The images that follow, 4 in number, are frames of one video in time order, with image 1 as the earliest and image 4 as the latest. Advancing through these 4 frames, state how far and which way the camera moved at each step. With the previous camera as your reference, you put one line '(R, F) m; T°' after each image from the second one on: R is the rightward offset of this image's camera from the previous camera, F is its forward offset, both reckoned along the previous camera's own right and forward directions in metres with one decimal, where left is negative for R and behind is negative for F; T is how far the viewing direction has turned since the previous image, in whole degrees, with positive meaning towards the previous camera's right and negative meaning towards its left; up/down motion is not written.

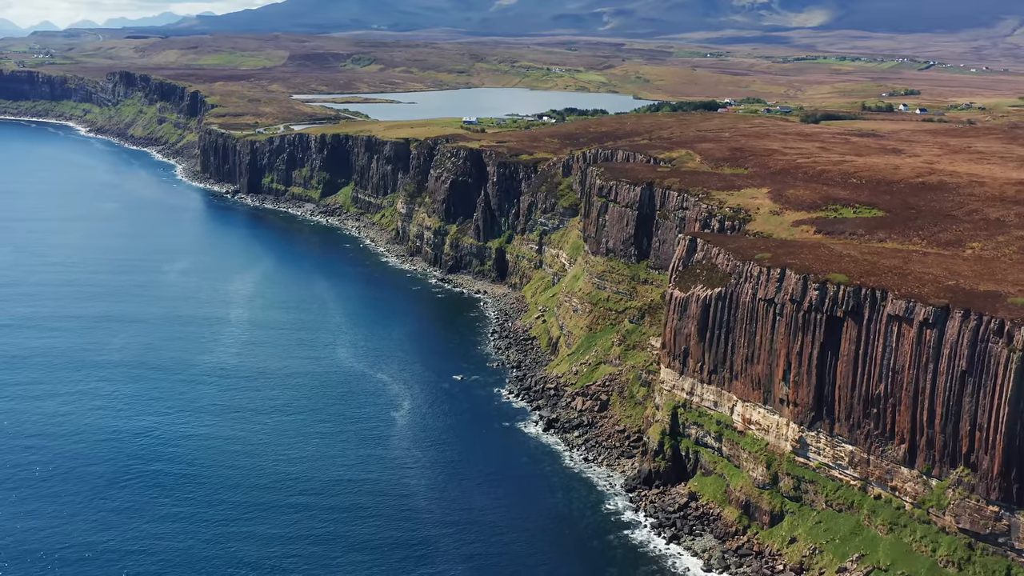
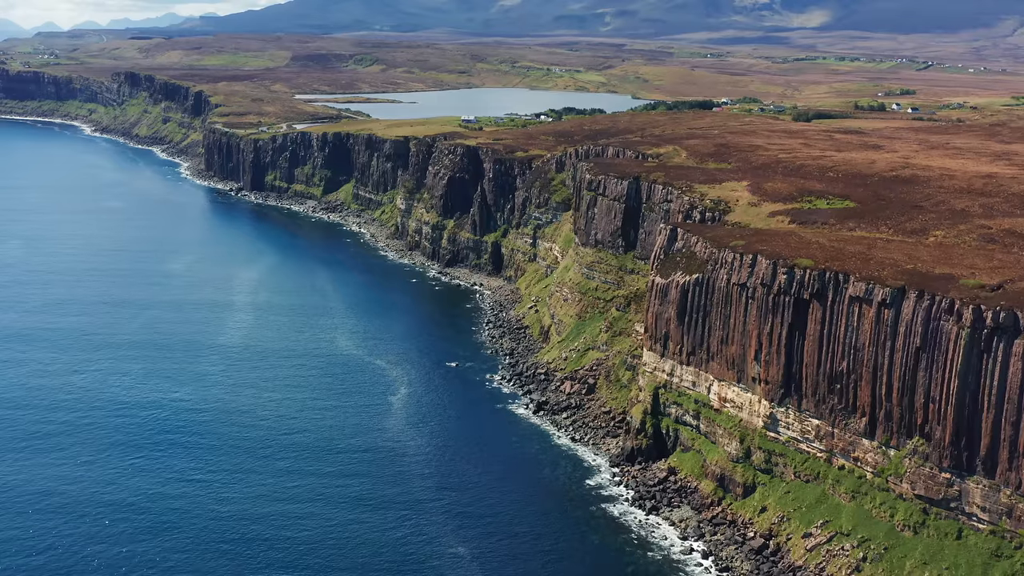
(+1.2, -4.9) m; 0°
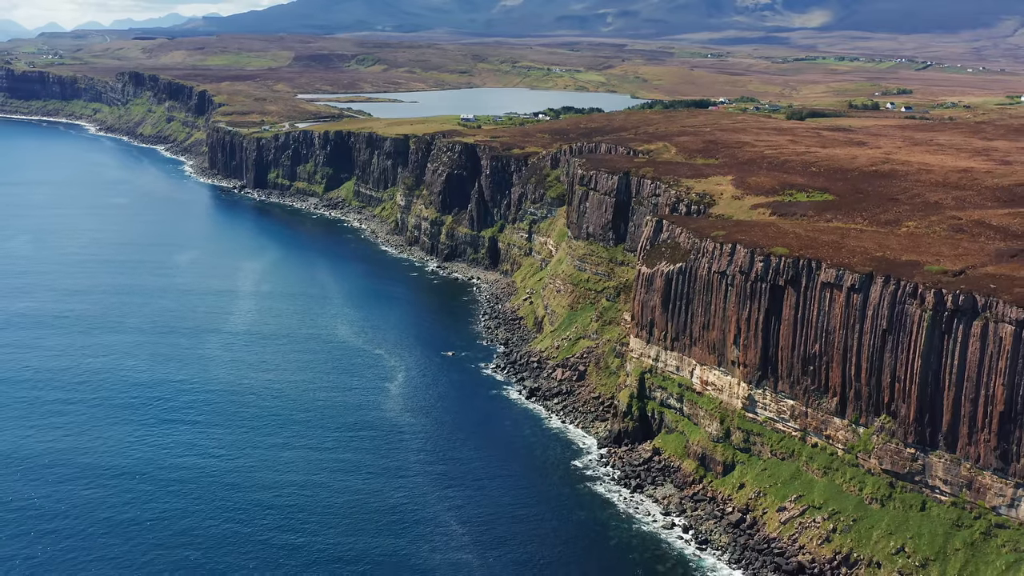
(+1.1, -4.1) m; 0°
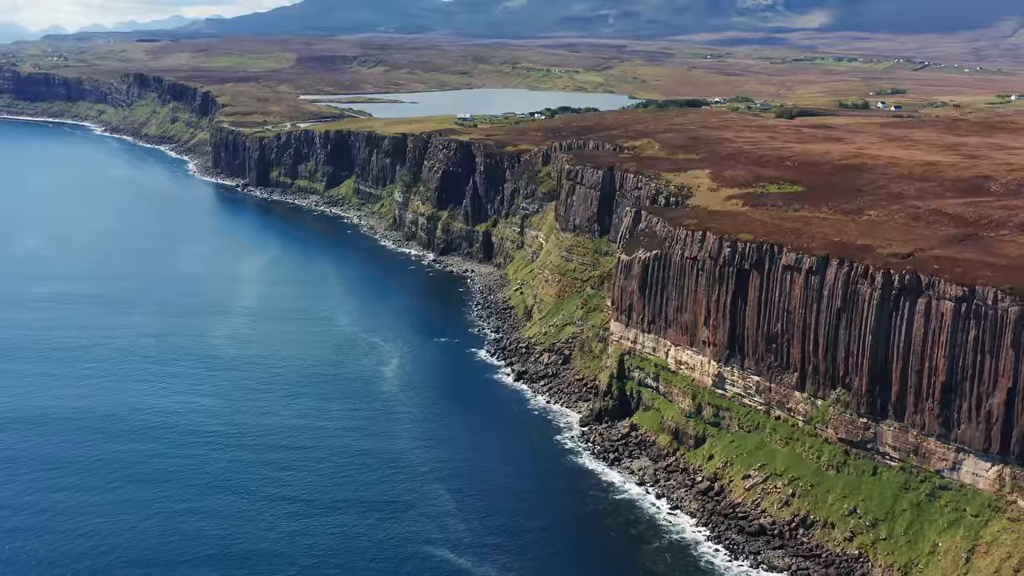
(+1.8, -5.9) m; 0°
